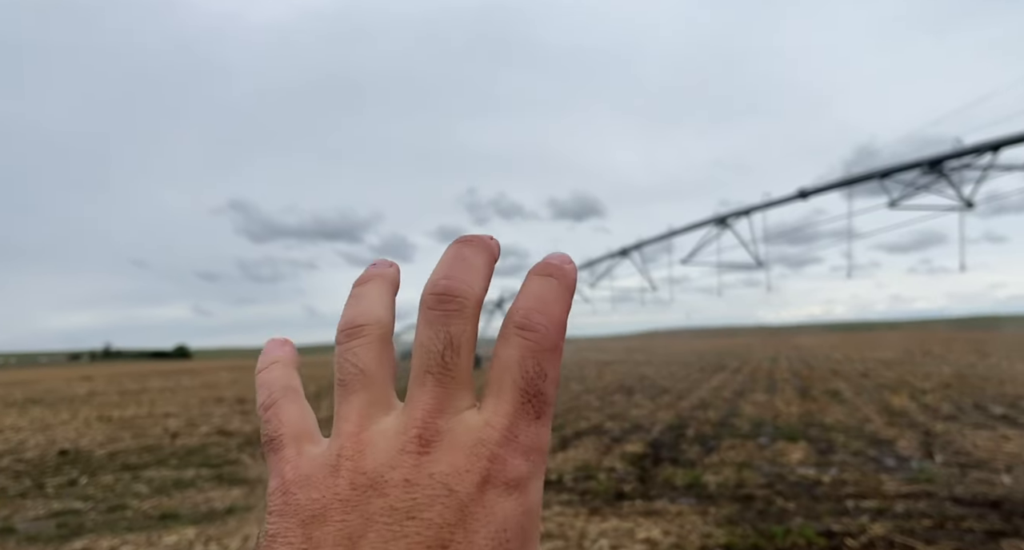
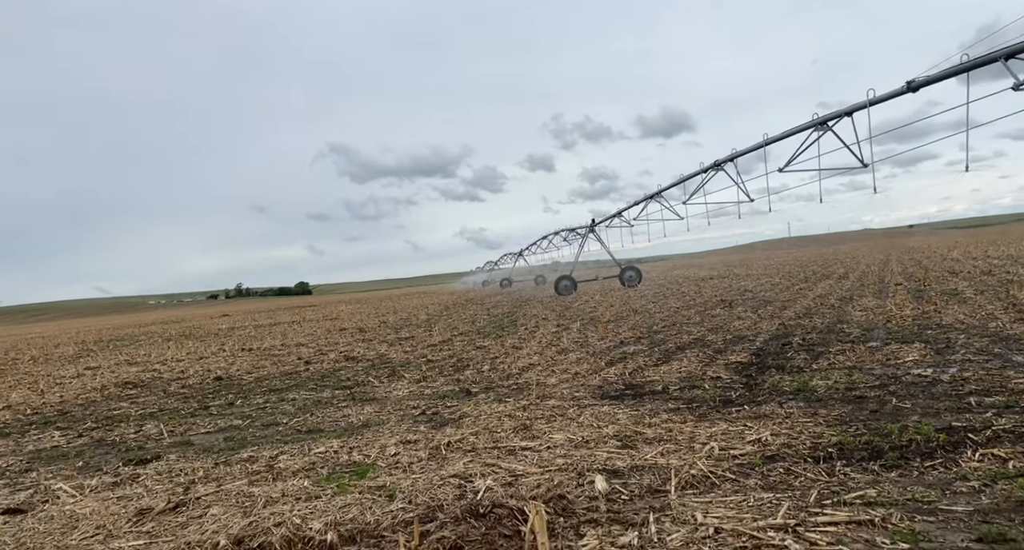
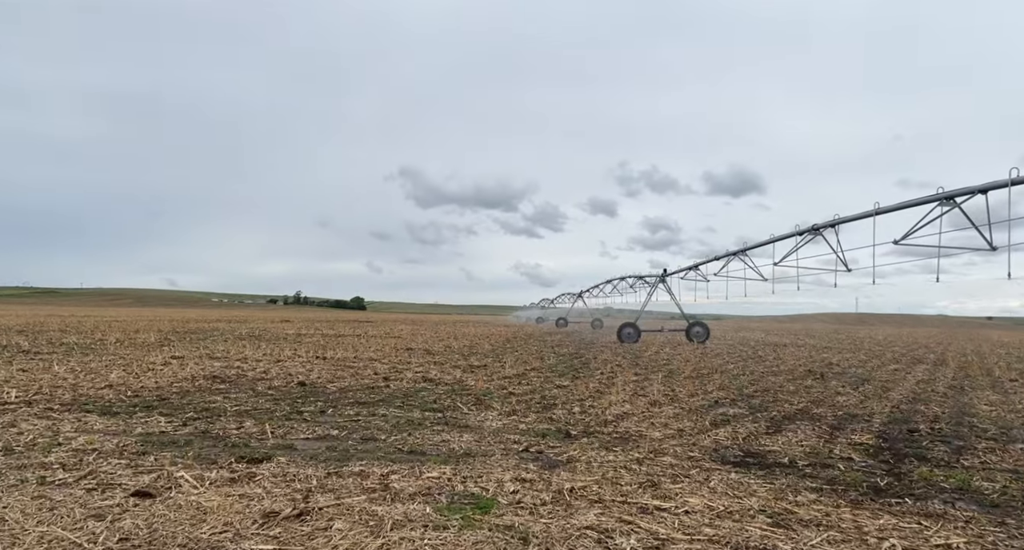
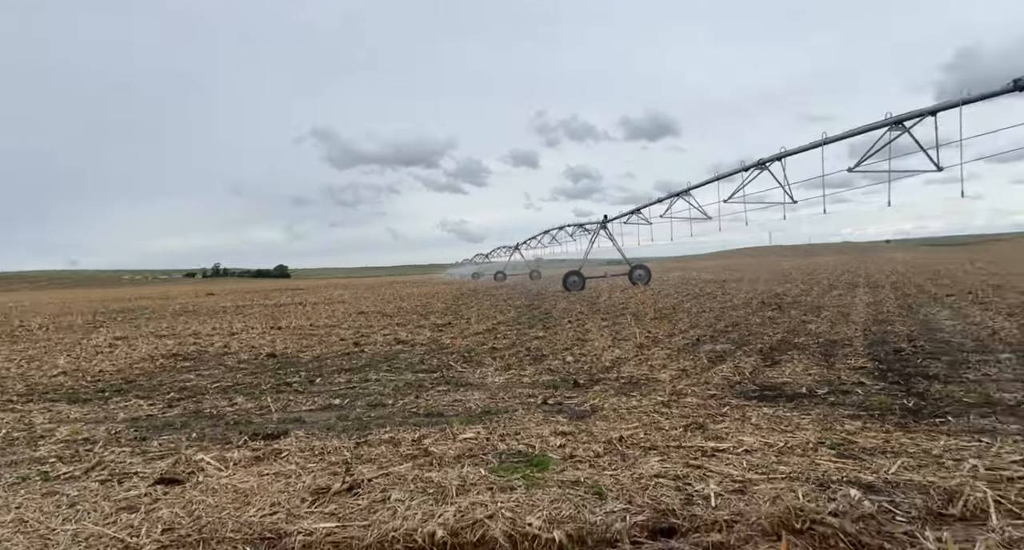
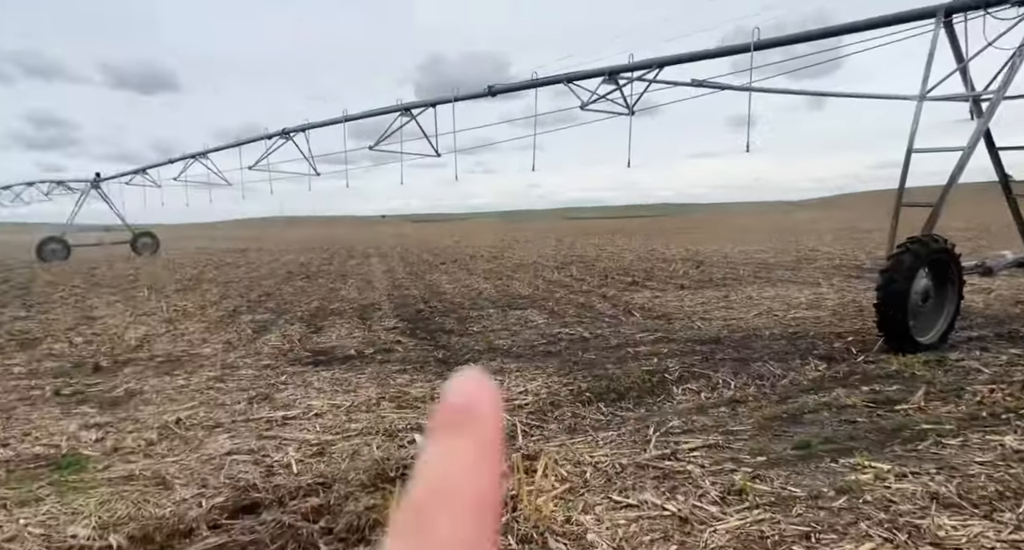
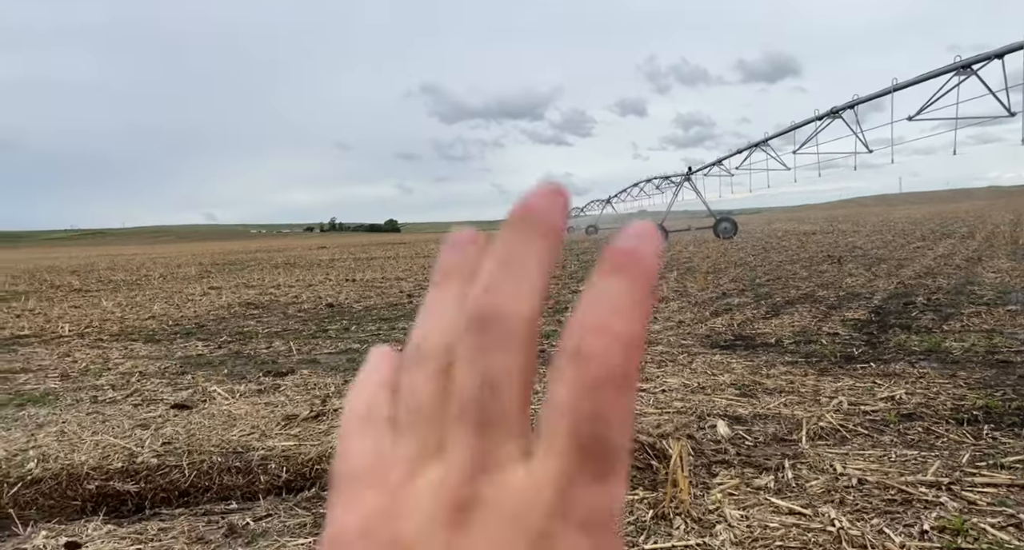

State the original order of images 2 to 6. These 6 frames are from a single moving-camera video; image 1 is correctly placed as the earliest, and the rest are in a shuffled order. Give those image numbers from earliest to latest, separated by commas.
2, 6, 3, 4, 5
